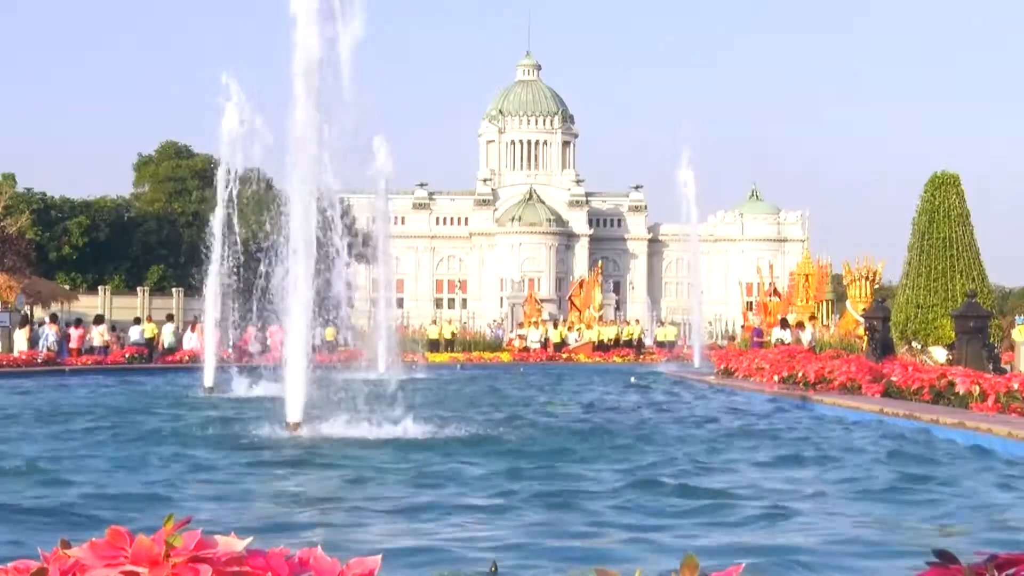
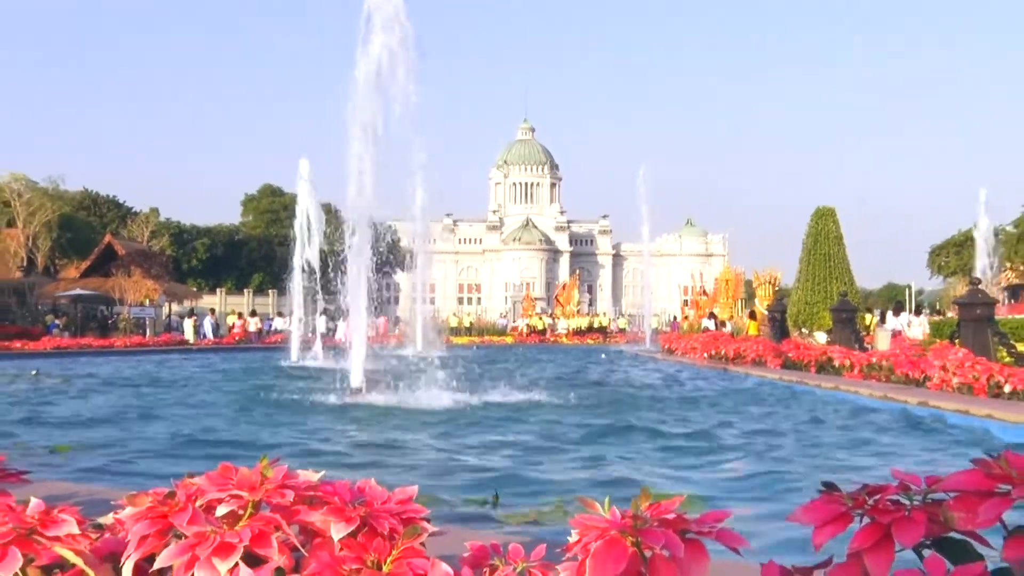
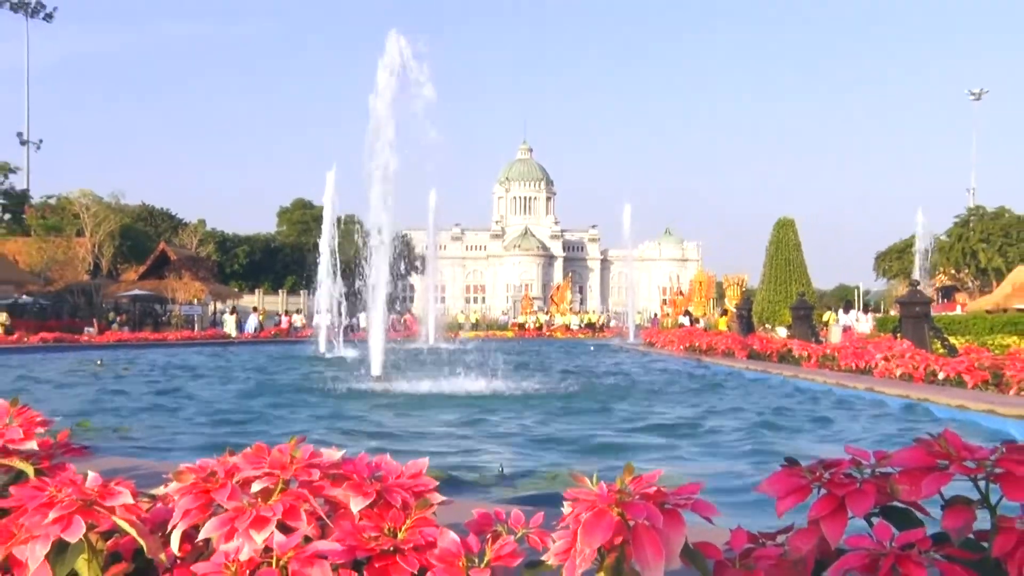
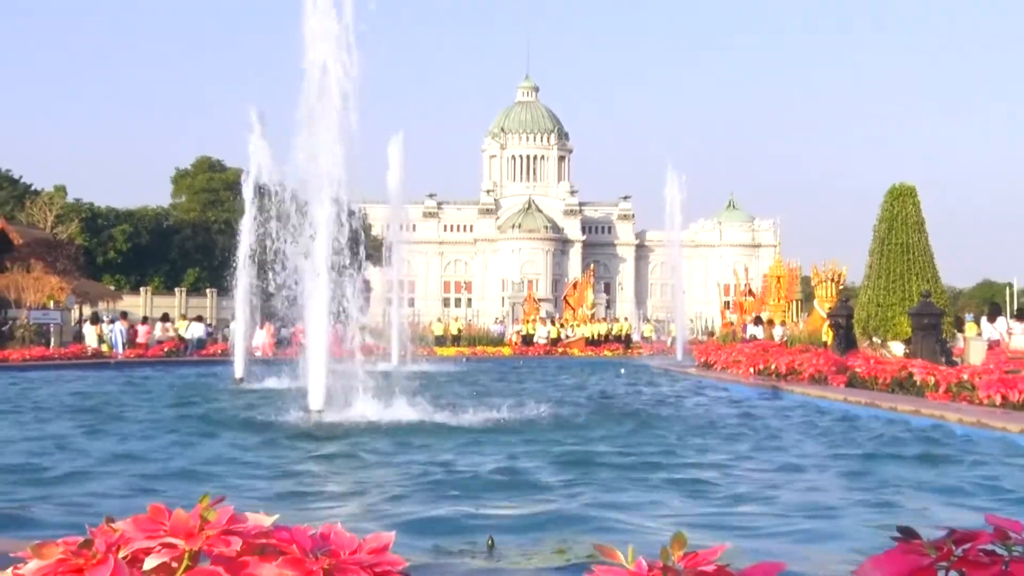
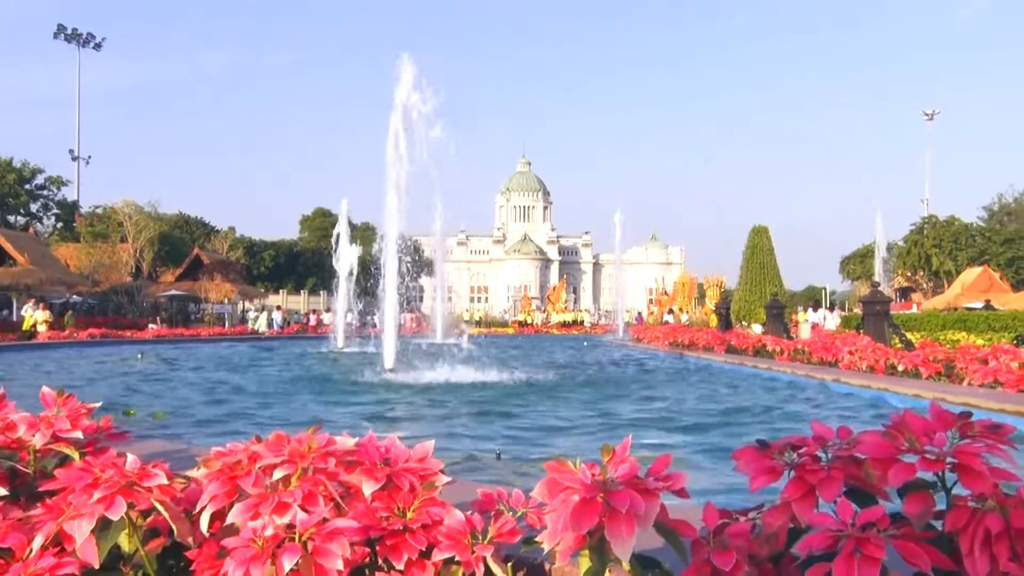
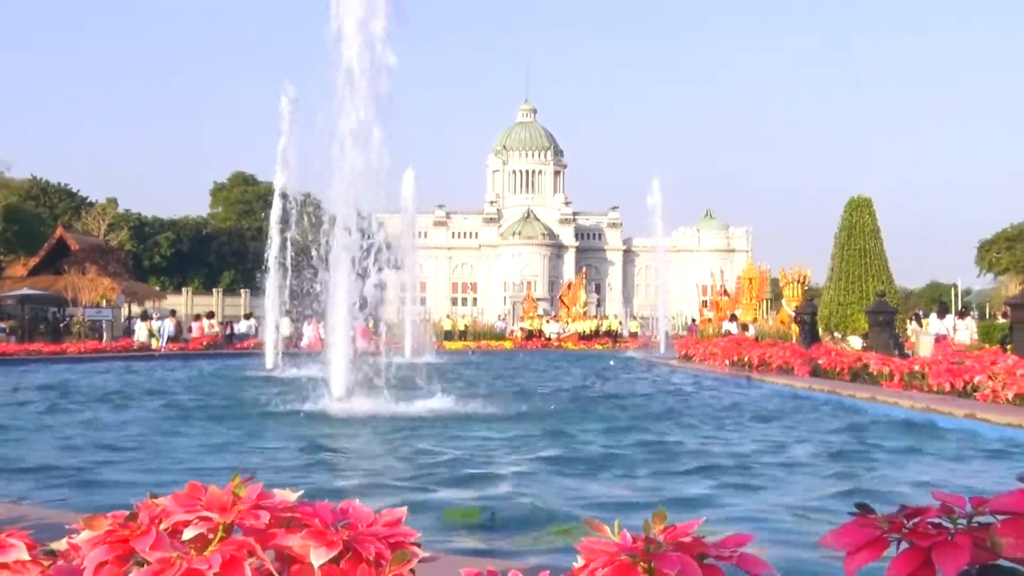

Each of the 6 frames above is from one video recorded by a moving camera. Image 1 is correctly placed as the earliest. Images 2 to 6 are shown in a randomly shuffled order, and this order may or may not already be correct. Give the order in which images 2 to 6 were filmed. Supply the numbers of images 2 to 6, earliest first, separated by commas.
4, 6, 2, 3, 5
